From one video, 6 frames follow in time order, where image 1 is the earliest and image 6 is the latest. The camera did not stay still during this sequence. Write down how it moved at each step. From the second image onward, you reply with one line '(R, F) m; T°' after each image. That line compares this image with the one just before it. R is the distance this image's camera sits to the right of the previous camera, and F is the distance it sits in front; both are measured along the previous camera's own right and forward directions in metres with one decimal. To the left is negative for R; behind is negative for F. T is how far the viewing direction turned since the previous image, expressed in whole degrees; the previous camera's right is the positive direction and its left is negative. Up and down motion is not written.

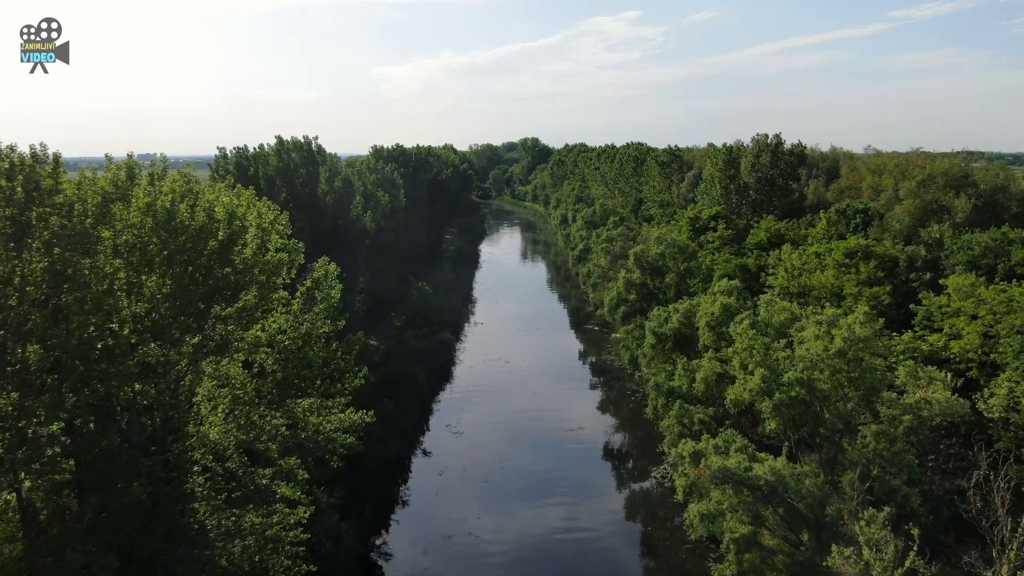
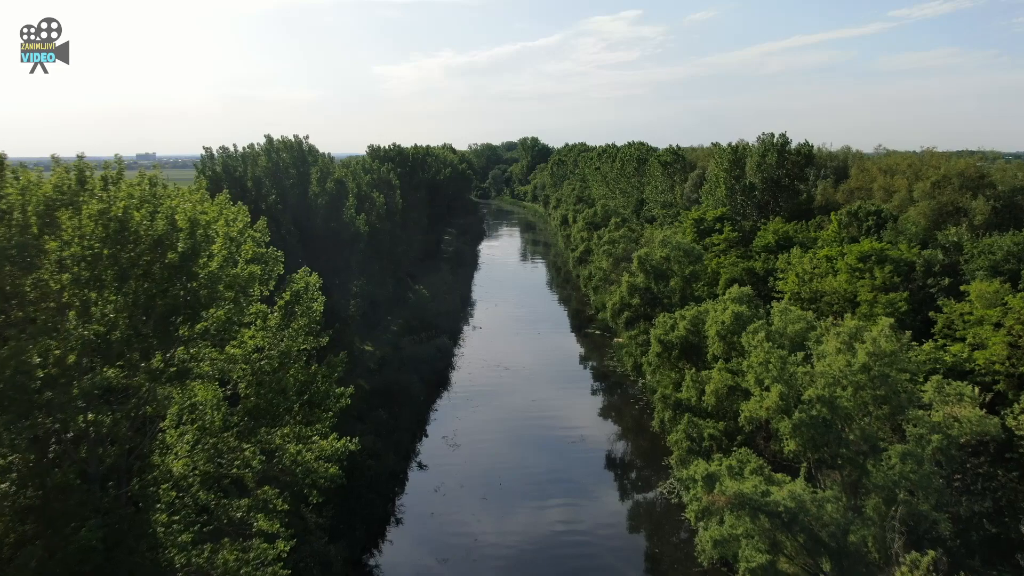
(0.0, +1.2) m; 0°
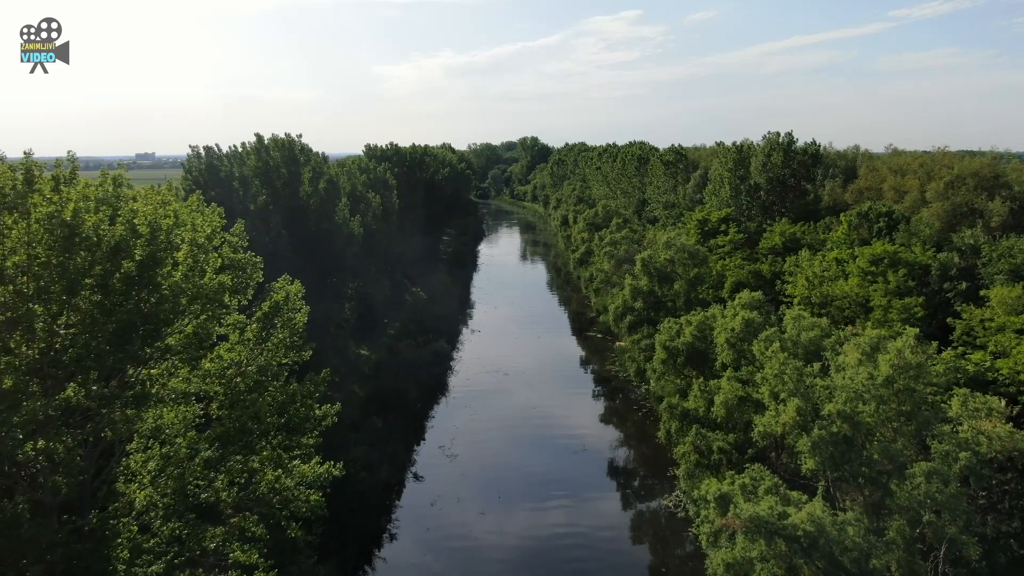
(0.0, +1.0) m; 0°
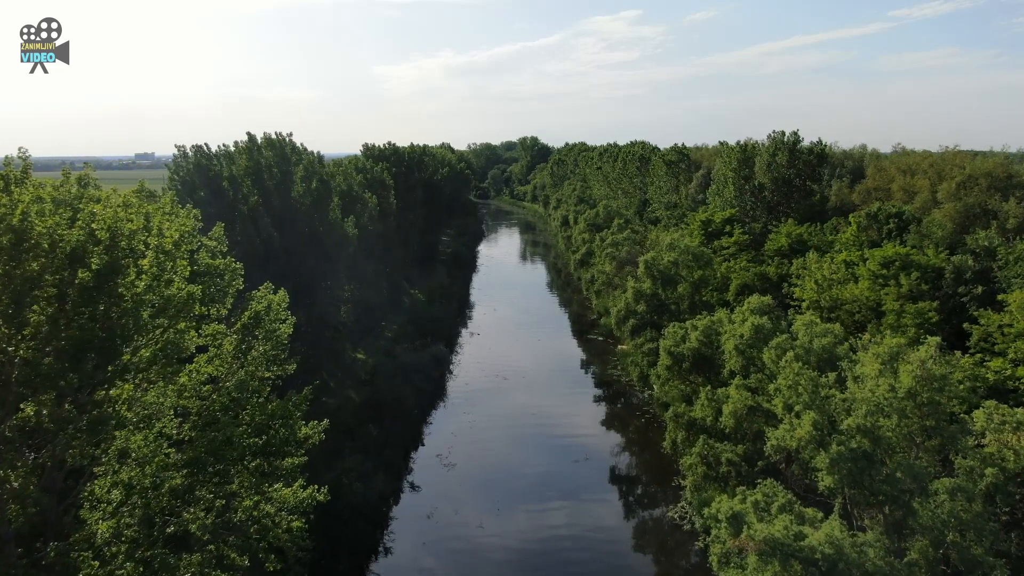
(0.0, +0.9) m; 0°
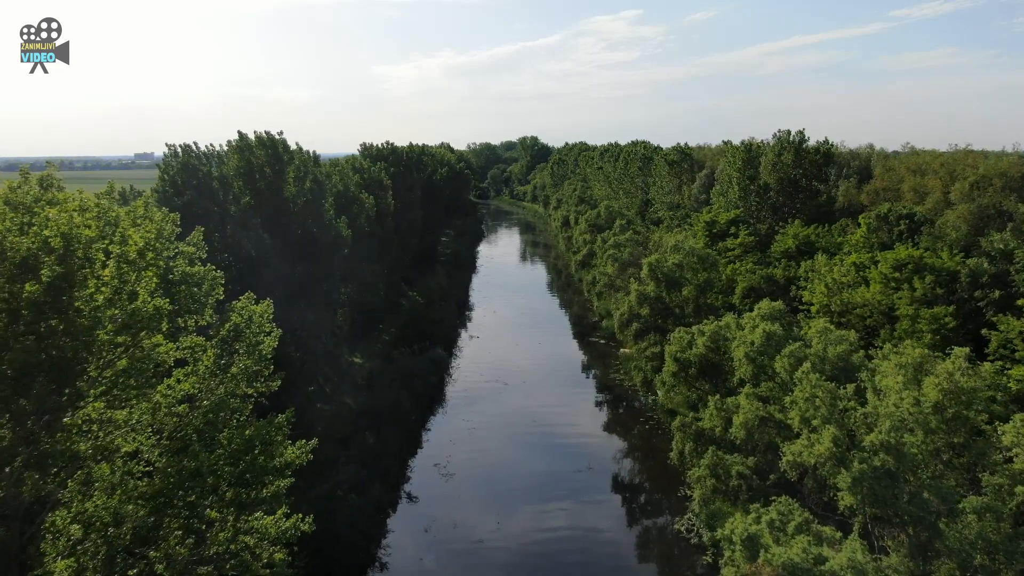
(0.0, +0.8) m; 0°
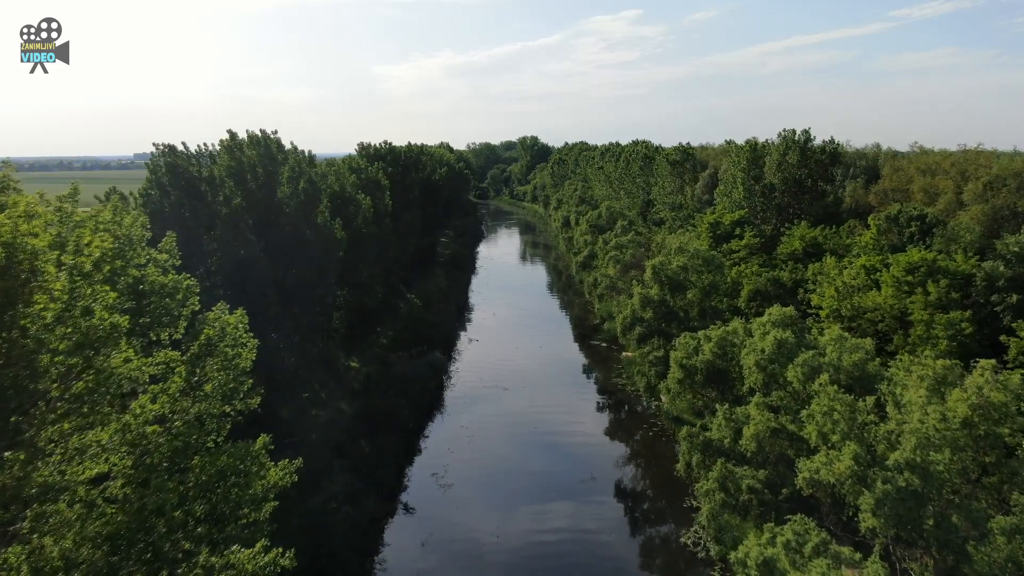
(0.0, +0.8) m; 0°
